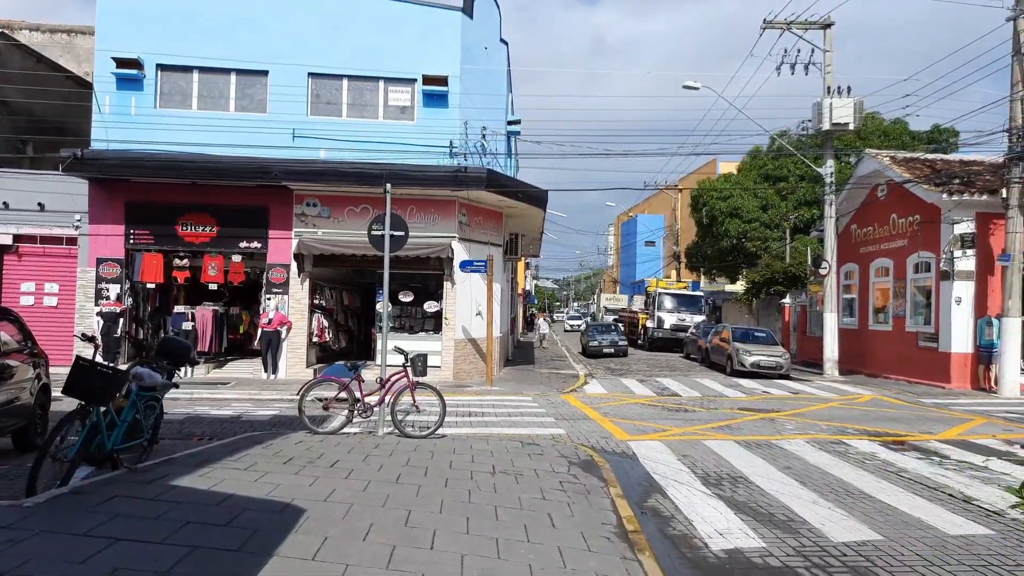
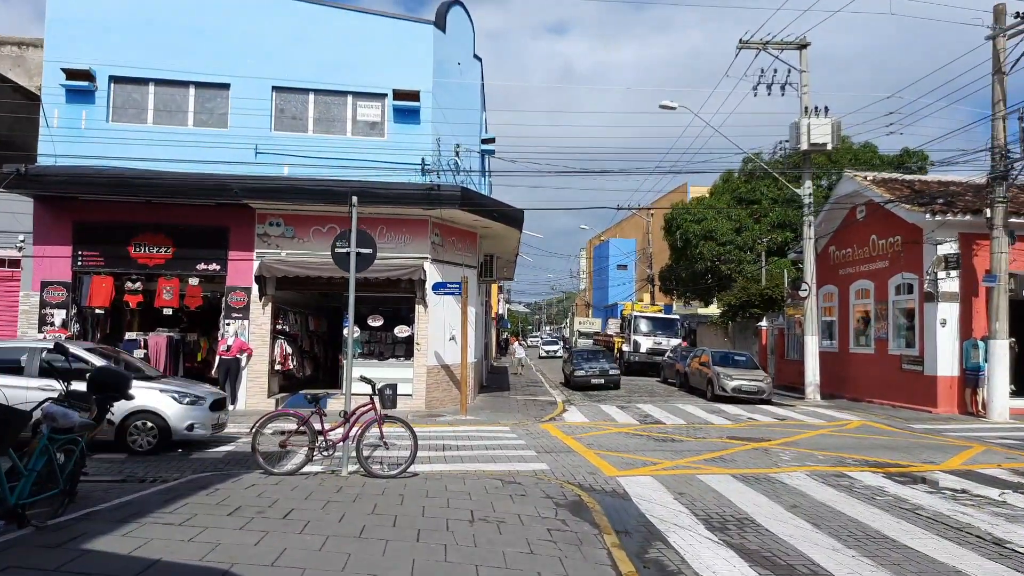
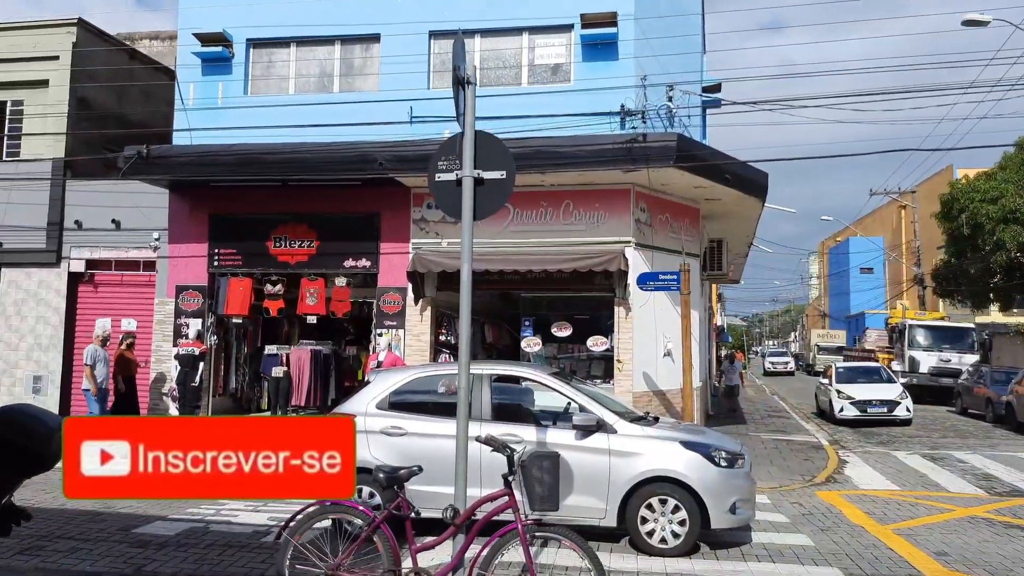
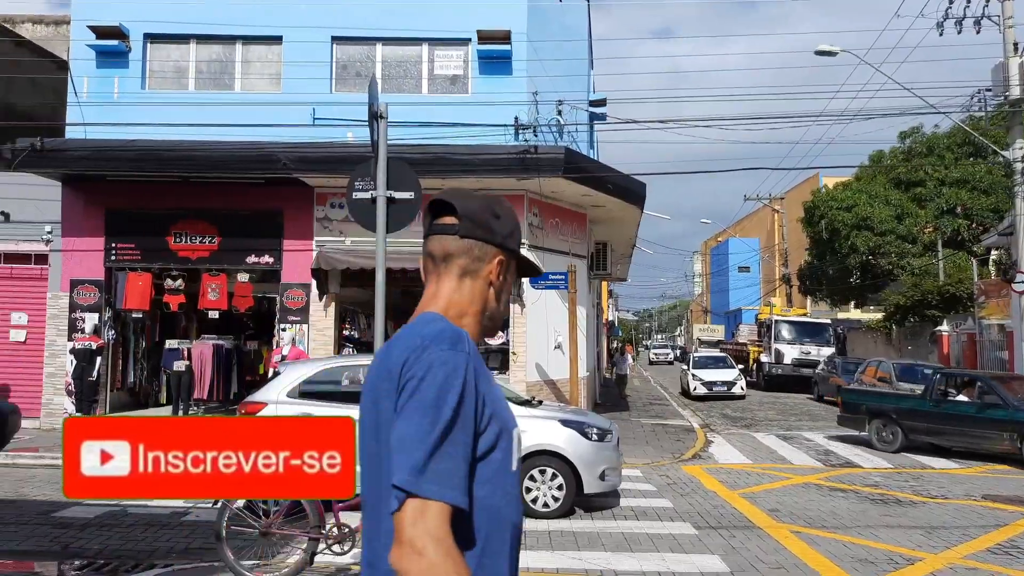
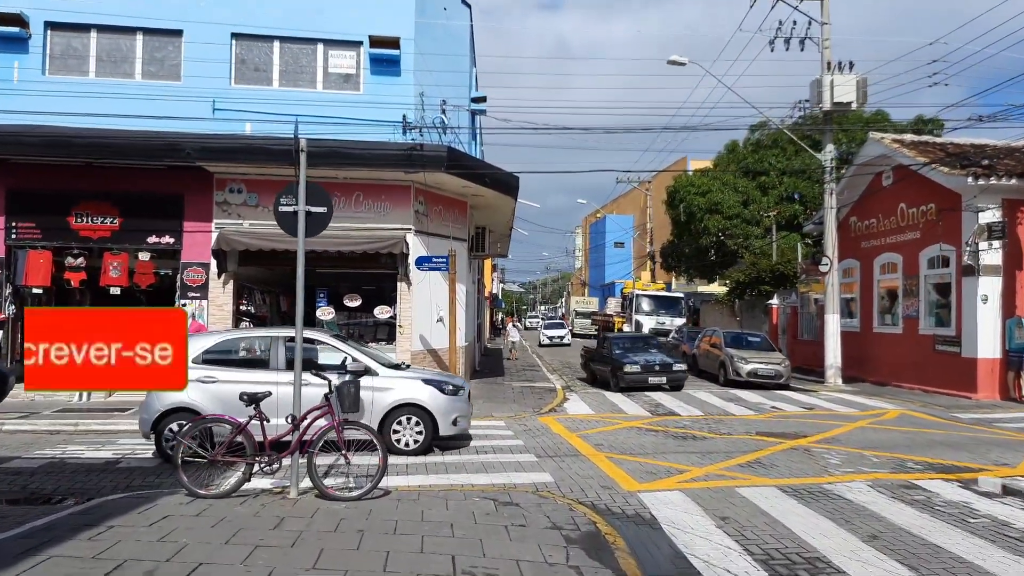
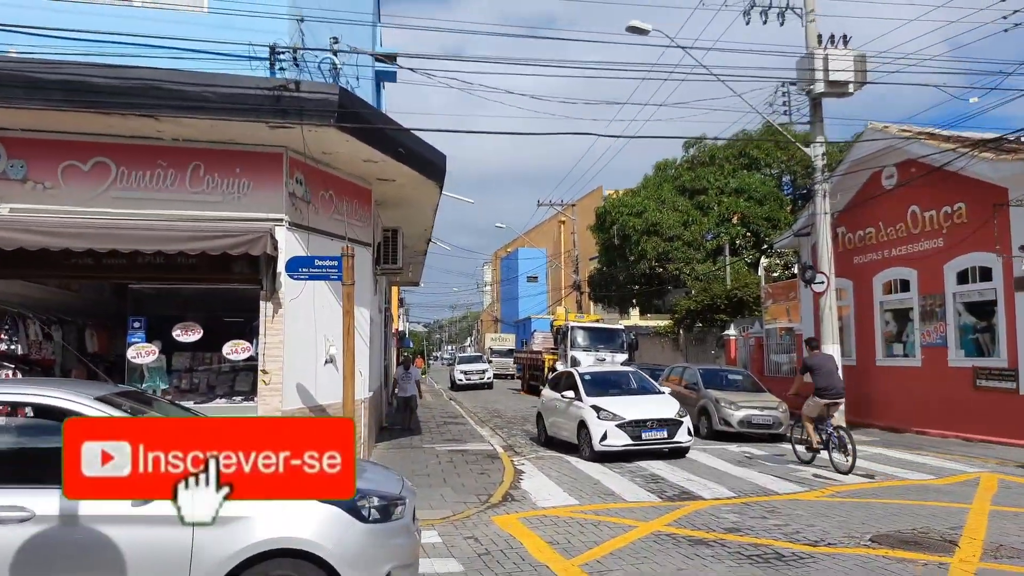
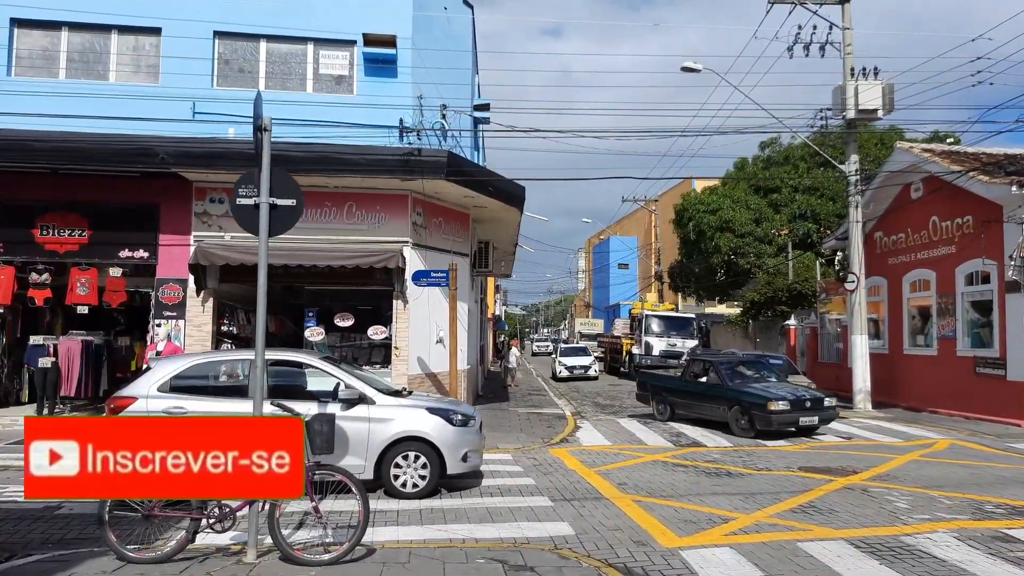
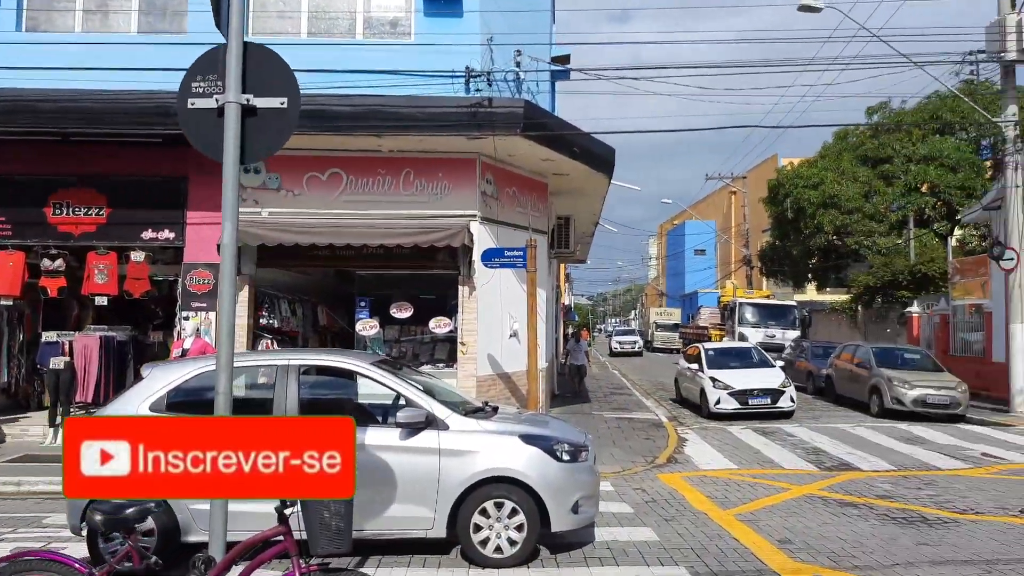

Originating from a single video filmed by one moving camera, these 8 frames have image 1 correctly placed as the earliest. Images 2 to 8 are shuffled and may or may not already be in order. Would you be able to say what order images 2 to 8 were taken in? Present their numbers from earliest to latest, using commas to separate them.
2, 5, 7, 4, 3, 8, 6
